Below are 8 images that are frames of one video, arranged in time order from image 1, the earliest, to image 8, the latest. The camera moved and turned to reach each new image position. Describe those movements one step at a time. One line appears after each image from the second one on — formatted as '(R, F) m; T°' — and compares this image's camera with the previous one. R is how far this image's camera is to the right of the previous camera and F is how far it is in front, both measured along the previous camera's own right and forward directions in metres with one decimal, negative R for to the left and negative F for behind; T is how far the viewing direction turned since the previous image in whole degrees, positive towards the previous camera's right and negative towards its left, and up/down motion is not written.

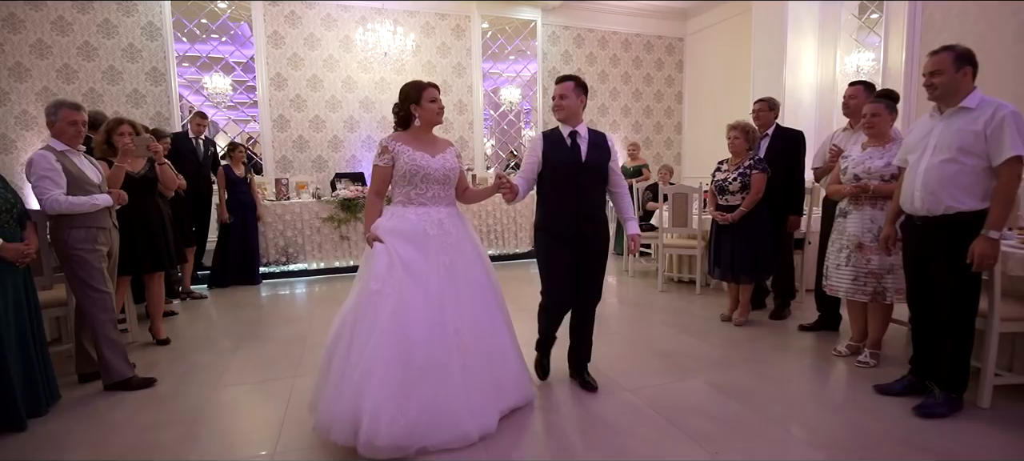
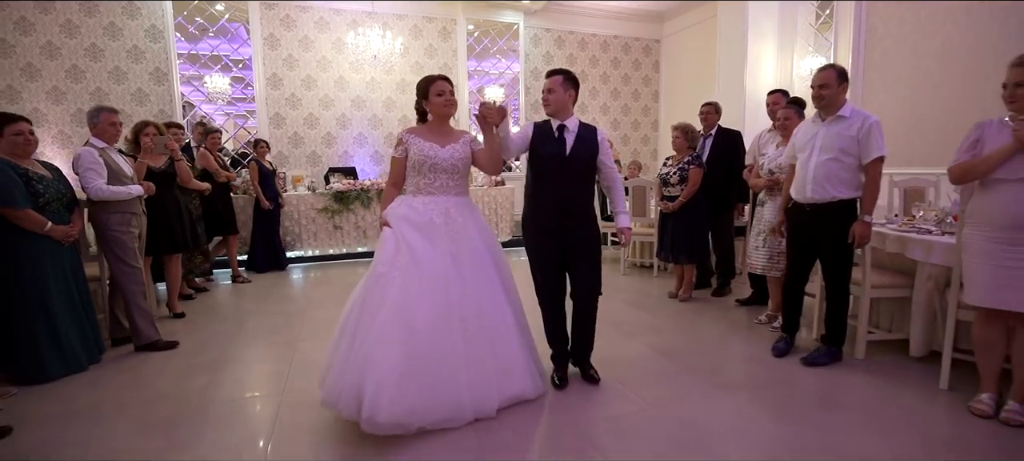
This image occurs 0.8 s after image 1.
(+0.2, -0.5) m; +1°
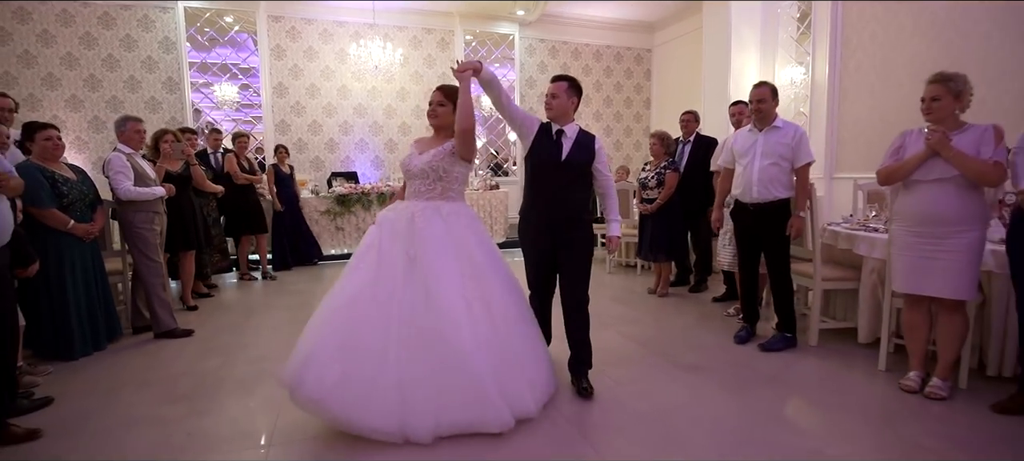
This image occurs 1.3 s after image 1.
(+0.1, -0.3) m; 0°
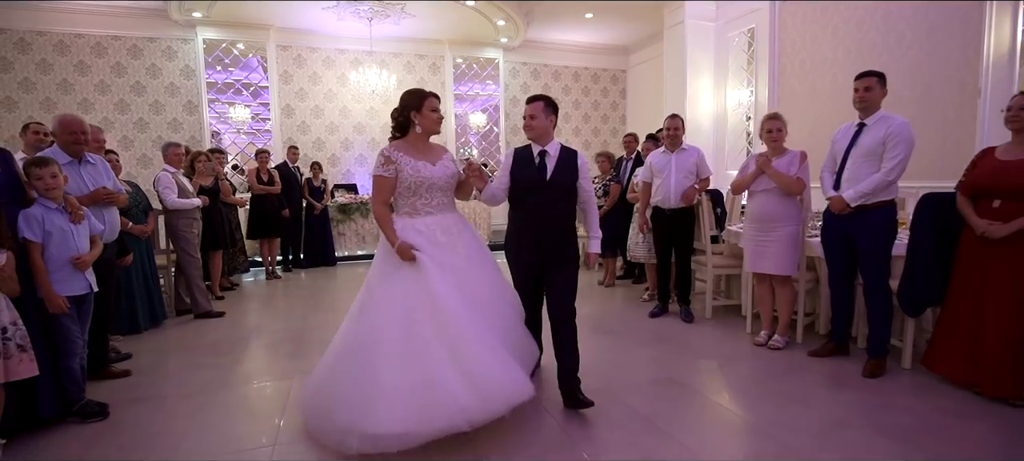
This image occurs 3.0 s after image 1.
(+0.3, -0.9) m; 0°
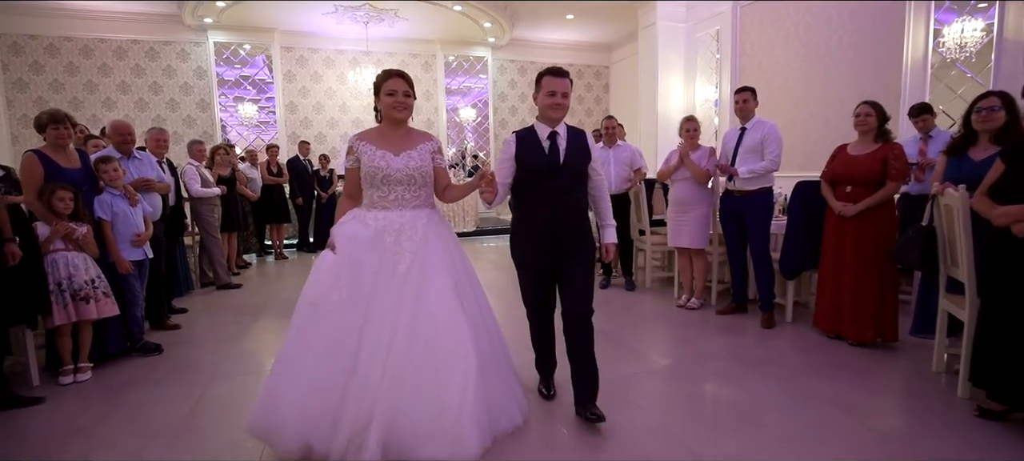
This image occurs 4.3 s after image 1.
(+0.3, -0.7) m; 0°
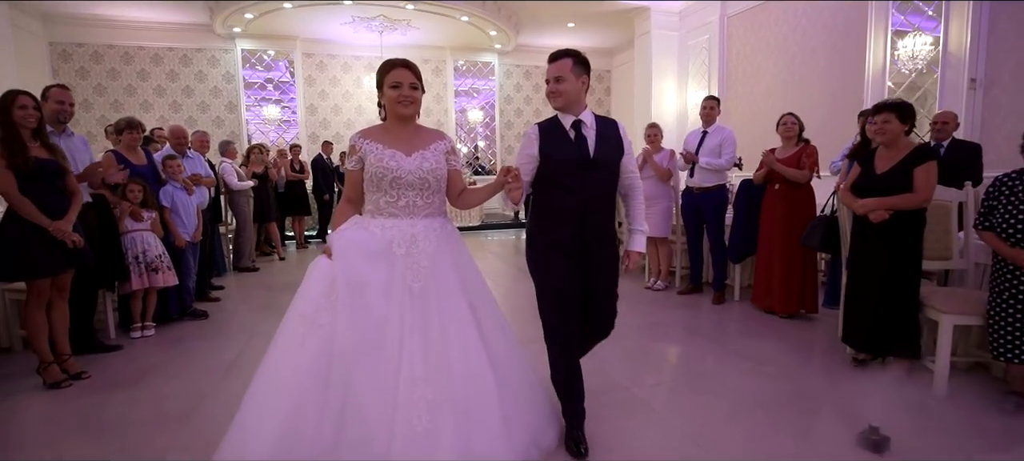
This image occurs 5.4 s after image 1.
(+0.2, -0.6) m; -2°
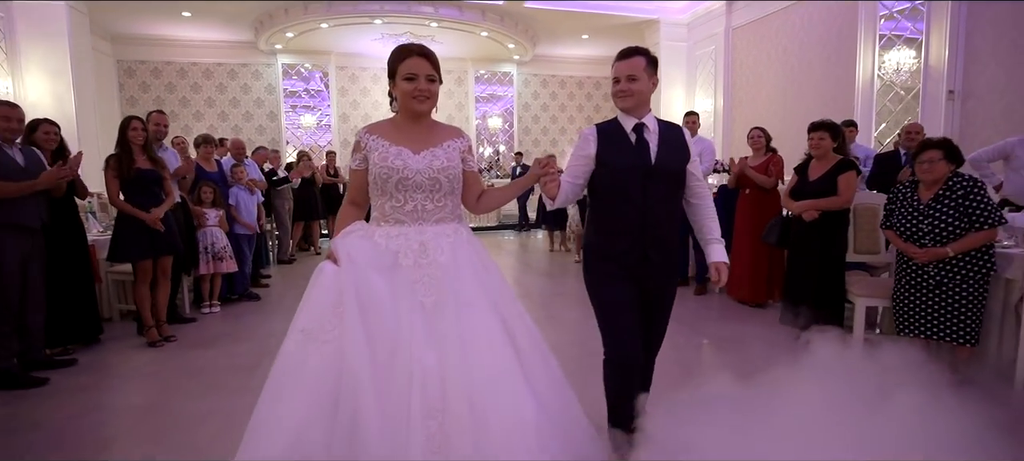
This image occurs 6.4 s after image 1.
(+0.2, -0.6) m; -3°
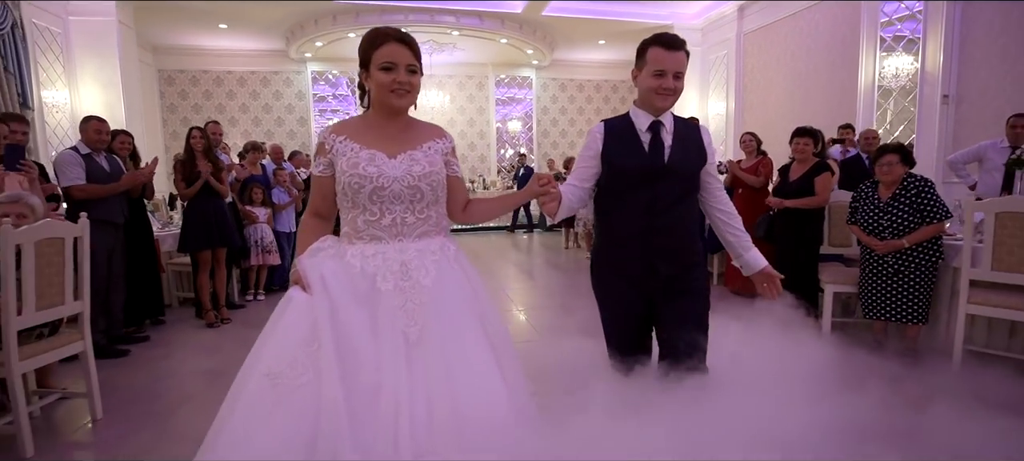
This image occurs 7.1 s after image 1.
(+0.1, -0.4) m; -3°
